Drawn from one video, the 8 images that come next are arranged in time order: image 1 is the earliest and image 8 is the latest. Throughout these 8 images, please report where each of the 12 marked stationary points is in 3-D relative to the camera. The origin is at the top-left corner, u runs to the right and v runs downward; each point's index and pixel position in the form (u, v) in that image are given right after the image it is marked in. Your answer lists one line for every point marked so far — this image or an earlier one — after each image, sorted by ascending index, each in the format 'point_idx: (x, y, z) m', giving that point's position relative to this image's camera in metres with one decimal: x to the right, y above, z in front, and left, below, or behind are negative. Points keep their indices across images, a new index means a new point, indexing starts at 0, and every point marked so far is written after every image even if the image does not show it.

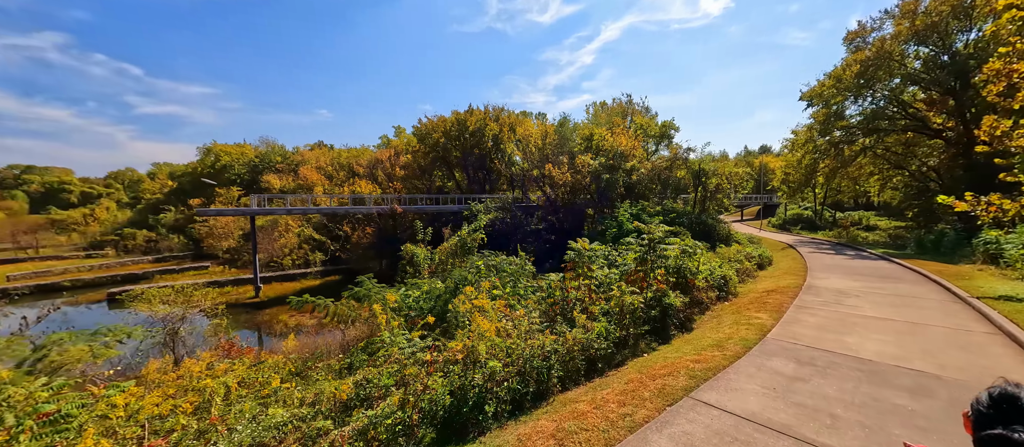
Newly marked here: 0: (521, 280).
0: (+0.2, -1.3, +8.6) m
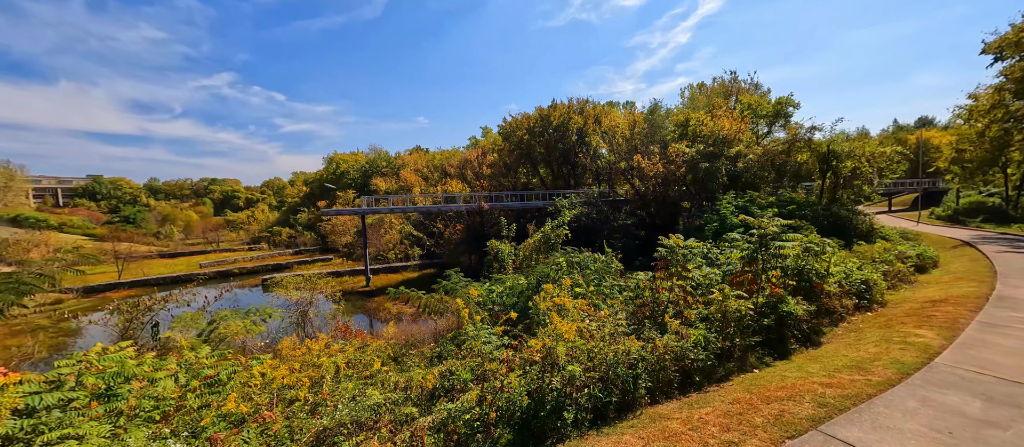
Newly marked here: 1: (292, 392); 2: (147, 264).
0: (+2.0, -1.2, +8.1) m
1: (-2.3, -2.1, +4.8) m
2: (-18.5, -2.0, +20.0) m
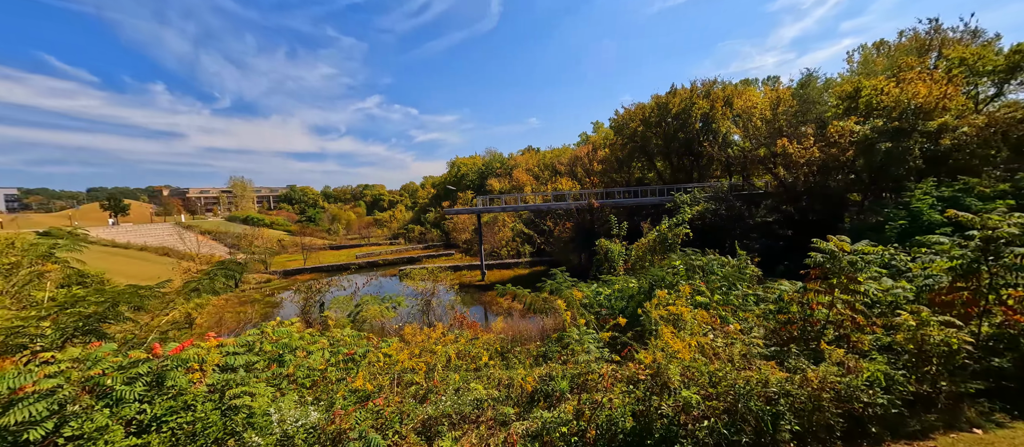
0: (+4.0, -1.1, +6.9) m
1: (-1.1, -2.0, +4.9) m
2: (-12.3, -1.8, +24.1) m
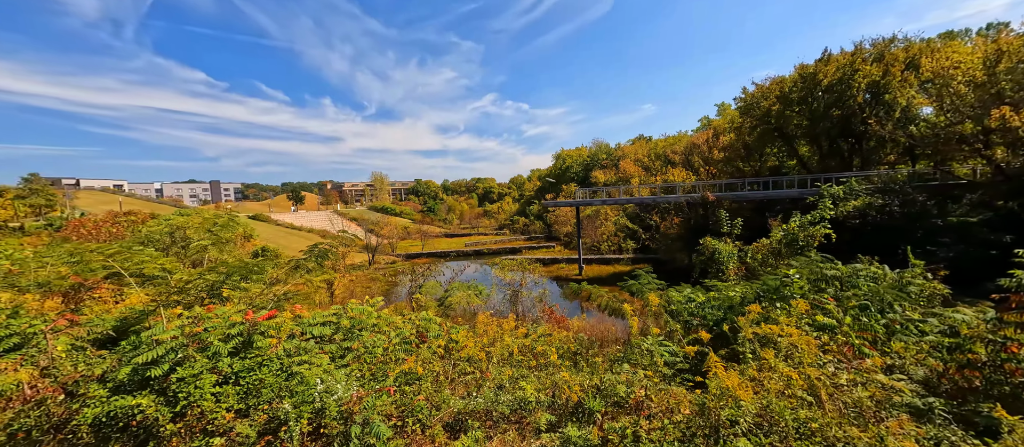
0: (+5.0, -1.1, +5.1) m
1: (-0.5, -1.9, +4.8) m
2: (-5.4, -1.1, +26.4) m
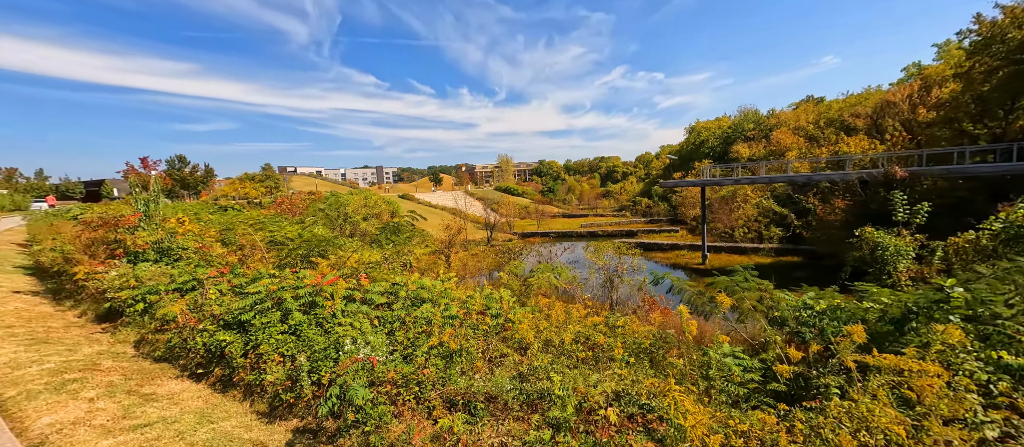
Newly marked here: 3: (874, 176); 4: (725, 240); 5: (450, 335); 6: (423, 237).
0: (+5.2, -1.0, +3.2) m
1: (-0.1, -1.7, +4.8) m
2: (+2.8, +0.2, +26.7) m
3: (+9.9, +1.3, +11.1) m
4: (+9.4, -0.7, +17.4) m
5: (-0.7, -1.4, +4.7) m
6: (-3.4, -0.5, +15.2) m
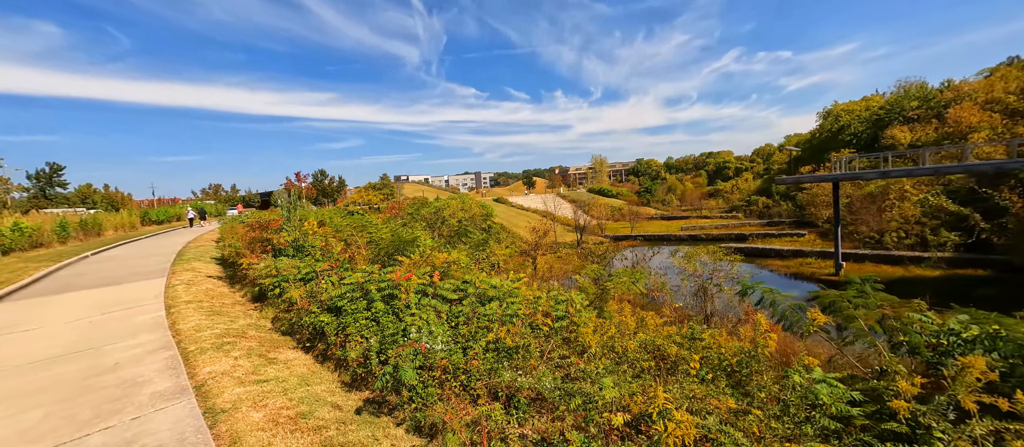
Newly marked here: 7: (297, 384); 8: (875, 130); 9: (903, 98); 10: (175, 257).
0: (+5.3, -1.0, +2.1) m
1: (+0.6, -1.7, +5.0) m
2: (+8.9, +0.1, +25.5) m
3: (+11.8, +1.3, +8.6) m
4: (+13.0, -0.8, +14.8) m
5: (-0.1, -1.4, +5.0) m
6: (0.0, -0.6, +15.9) m
7: (-2.3, -1.7, +4.0) m
8: (+18.7, +4.8, +20.4) m
9: (+19.4, +6.0, +19.9) m
10: (-8.1, -0.8, +9.4) m
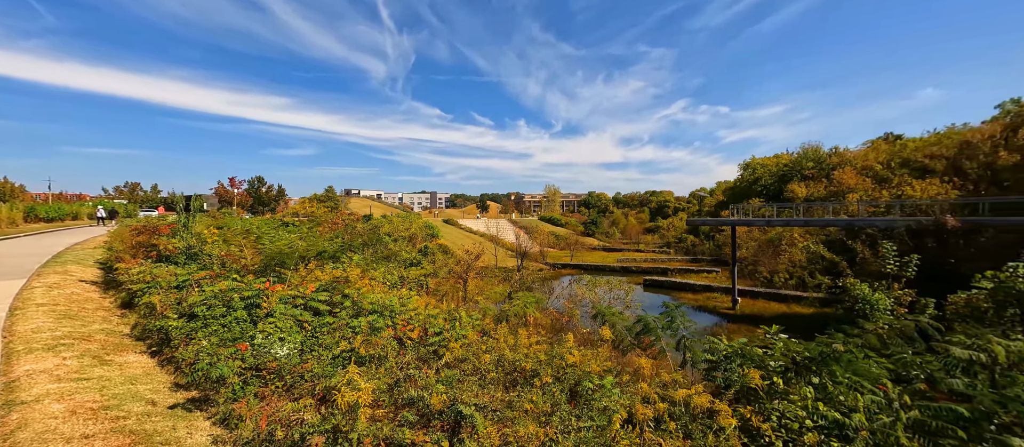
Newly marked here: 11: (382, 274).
0: (+3.5, -1.5, +2.9) m
1: (-1.4, -2.0, +5.4) m
2: (+5.2, -2.0, +26.6) m
3: (+9.6, -0.1, +10.0) m
4: (+10.1, -2.5, +16.2) m
5: (-2.0, -1.7, +5.4) m
6: (-2.8, -1.5, +16.2) m
7: (-4.2, -1.7, +4.2) m
8: (+15.8, +2.3, +22.5) m
9: (+16.6, +3.5, +22.2) m
10: (-10.4, -0.8, +9.1) m
11: (-3.4, -1.3, +10.5) m
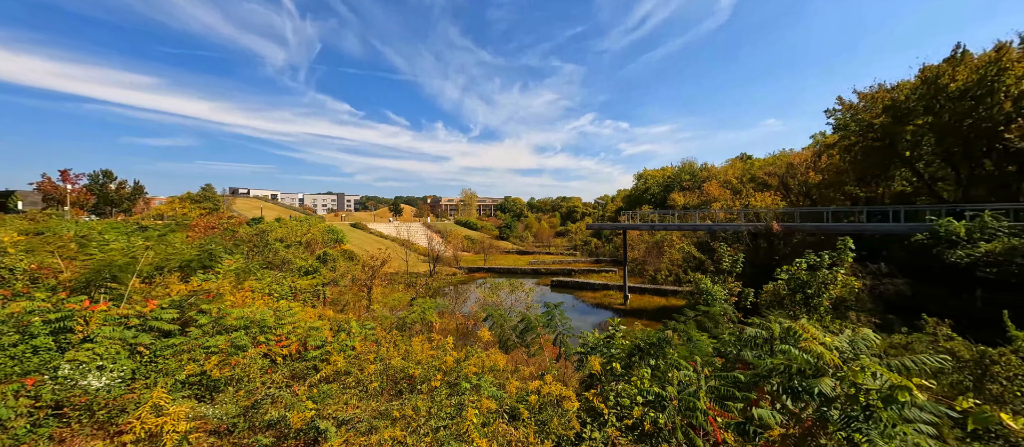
0: (+2.4, -1.6, +3.5) m
1: (-2.9, -2.1, +4.9) m
2: (-0.6, -2.3, +27.0) m
3: (+6.9, -0.2, +11.6) m
4: (+6.2, -2.7, +17.8) m
5: (-3.6, -1.7, +4.8) m
6: (-6.5, -1.6, +15.3) m
7: (-5.4, -1.7, +3.2) m
8: (+10.5, +2.0, +25.1) m
9: (+11.4, +3.2, +25.0) m
10: (-12.5, -0.8, +6.8) m
11: (-5.9, -1.4, +9.5) m
